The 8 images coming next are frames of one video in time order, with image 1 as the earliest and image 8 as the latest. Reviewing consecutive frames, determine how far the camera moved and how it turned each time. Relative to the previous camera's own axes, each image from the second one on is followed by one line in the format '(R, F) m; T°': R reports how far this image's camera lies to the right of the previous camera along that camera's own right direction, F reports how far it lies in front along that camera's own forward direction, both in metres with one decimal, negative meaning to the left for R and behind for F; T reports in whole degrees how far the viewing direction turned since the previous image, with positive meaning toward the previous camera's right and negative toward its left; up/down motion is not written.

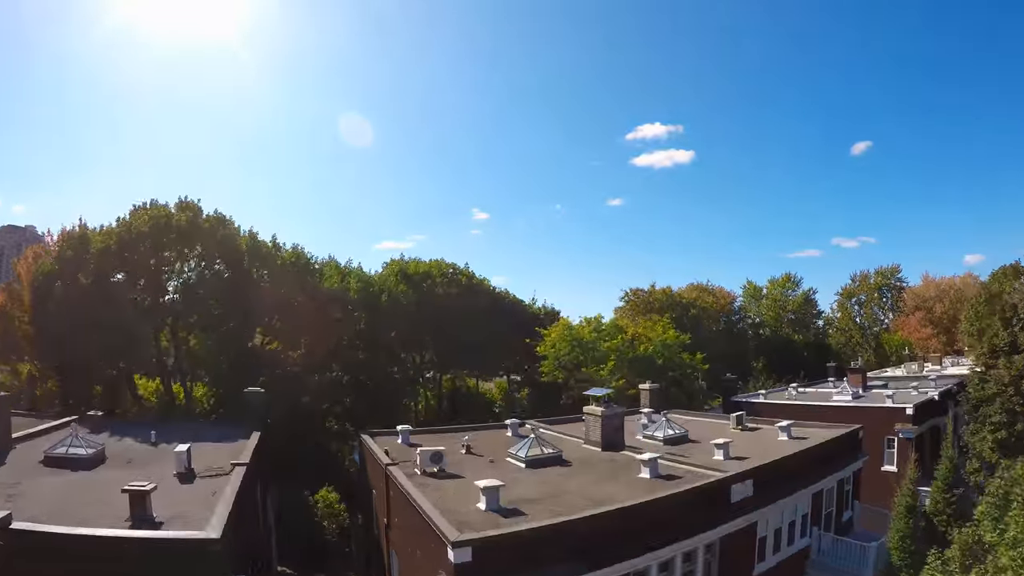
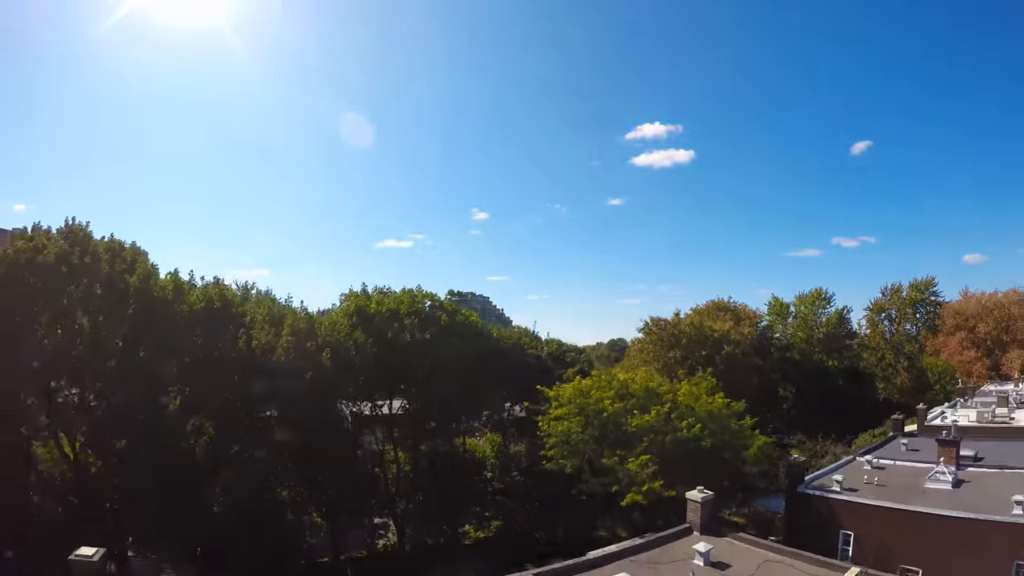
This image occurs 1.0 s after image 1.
(+0.2, +5.5) m; 0°
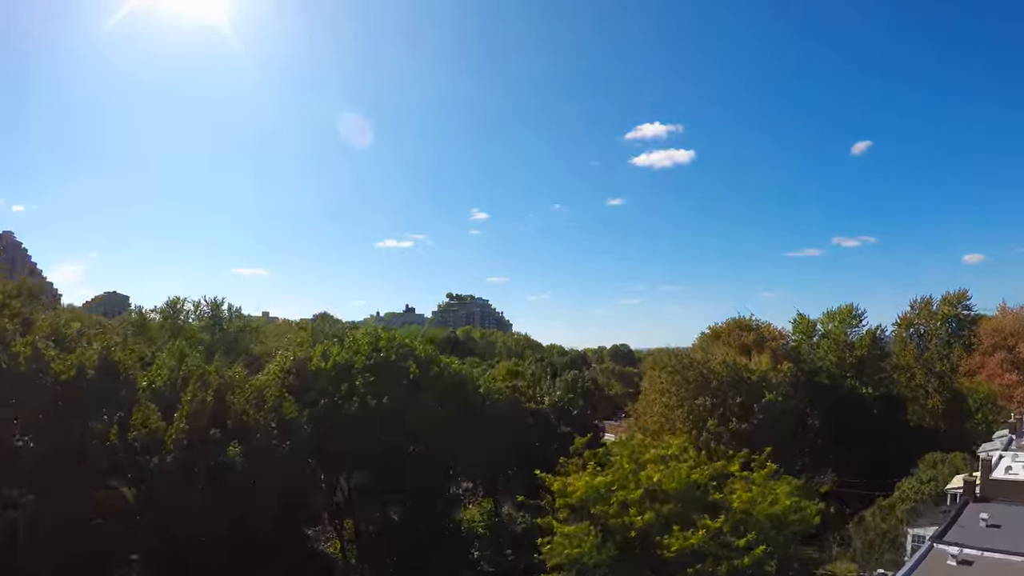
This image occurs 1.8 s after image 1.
(+0.2, +4.3) m; 0°
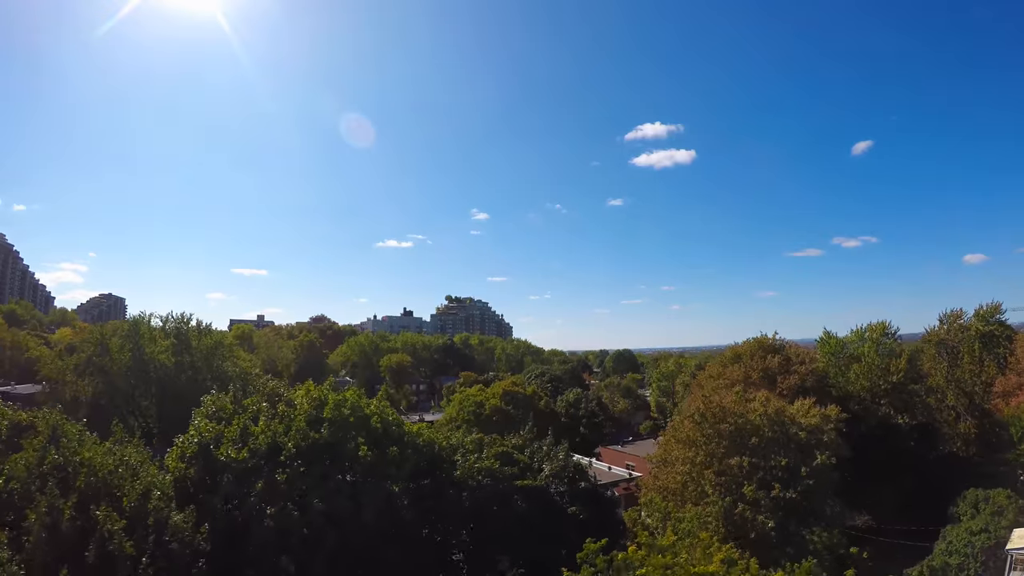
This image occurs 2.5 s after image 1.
(+0.3, +3.8) m; 0°
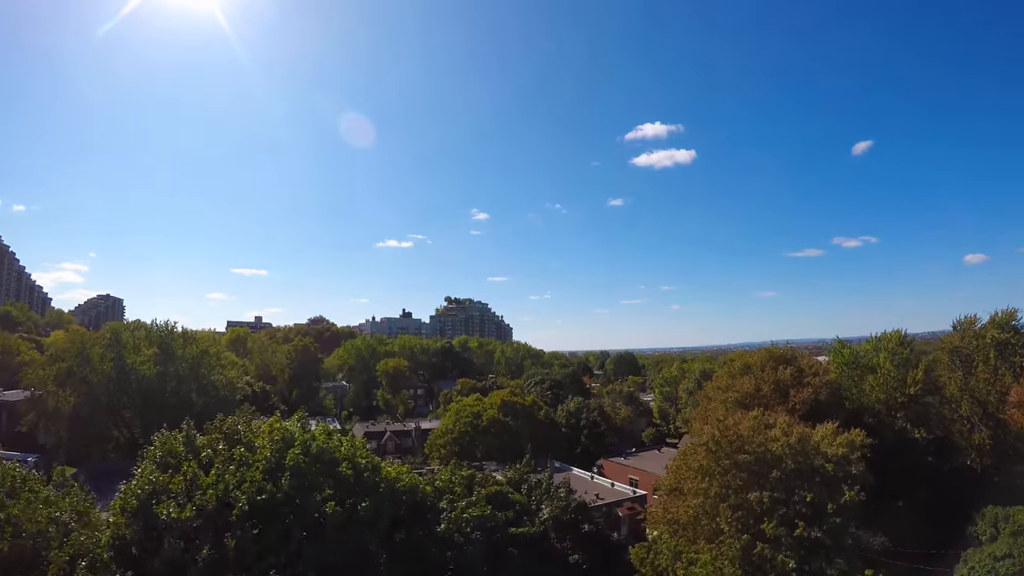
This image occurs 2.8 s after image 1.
(+0.1, +1.6) m; 0°
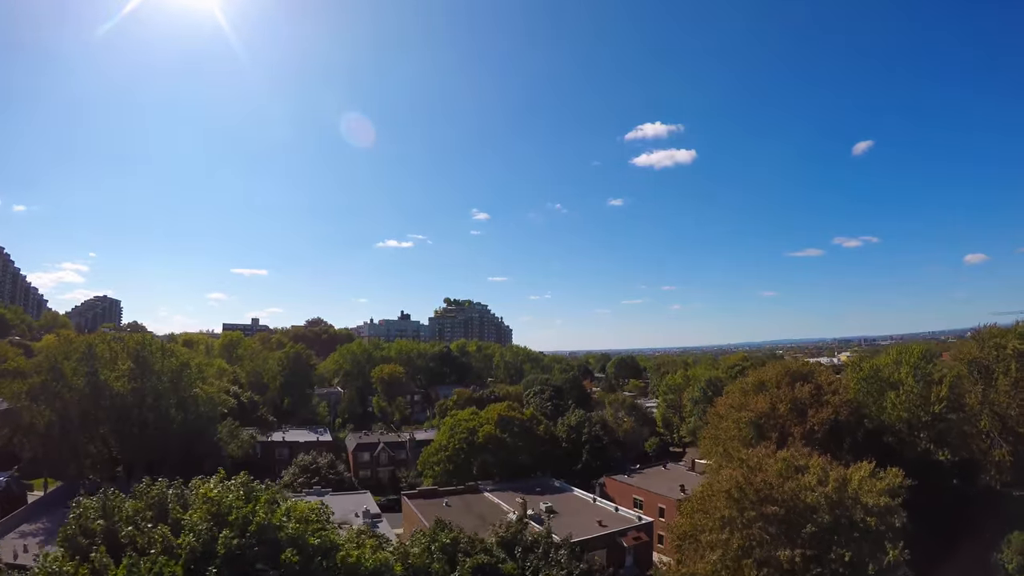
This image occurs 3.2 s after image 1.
(+0.2, +2.1) m; 0°
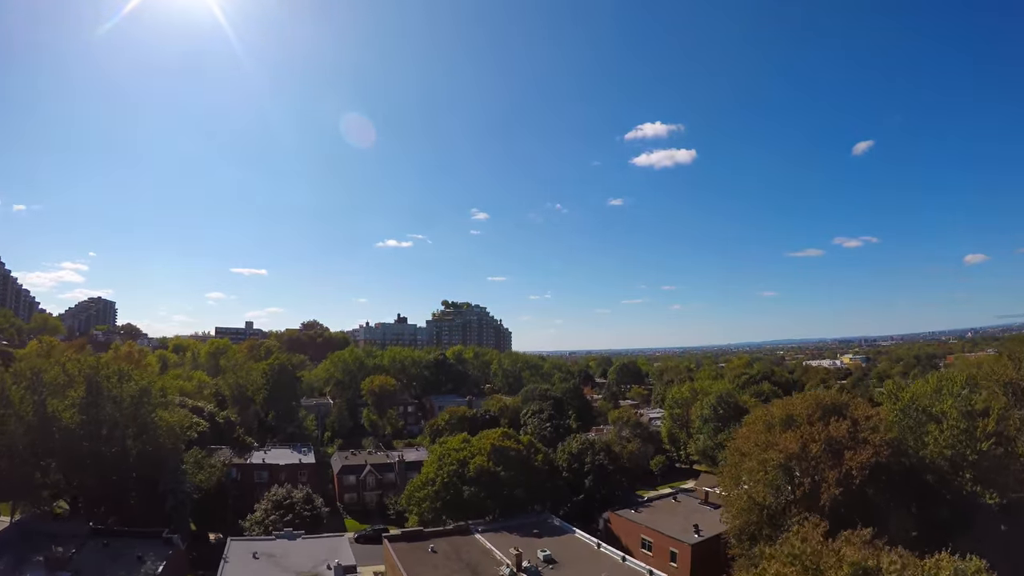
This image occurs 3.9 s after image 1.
(+0.3, +3.7) m; 0°
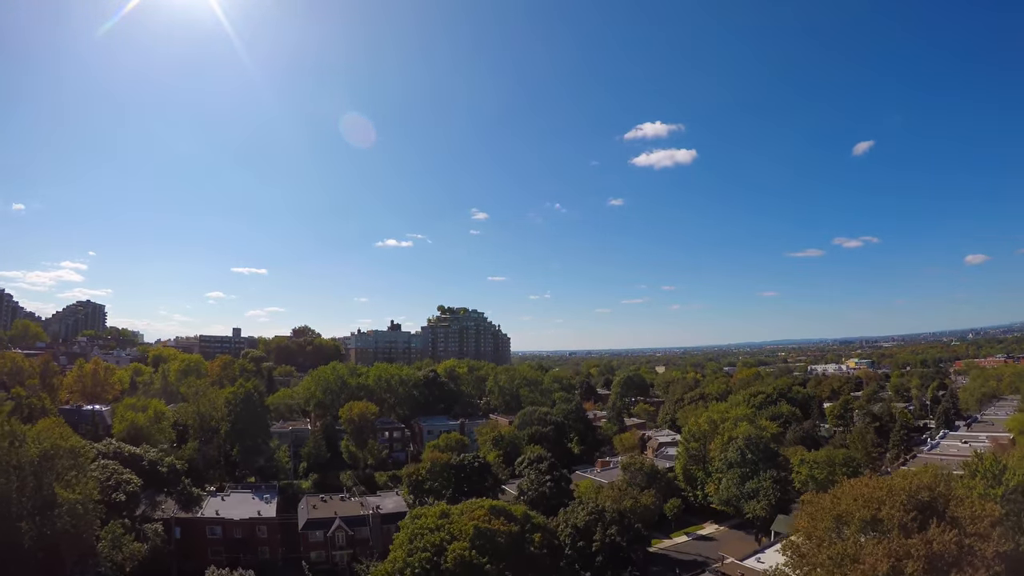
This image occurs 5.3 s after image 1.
(+0.5, +7.1) m; 0°
